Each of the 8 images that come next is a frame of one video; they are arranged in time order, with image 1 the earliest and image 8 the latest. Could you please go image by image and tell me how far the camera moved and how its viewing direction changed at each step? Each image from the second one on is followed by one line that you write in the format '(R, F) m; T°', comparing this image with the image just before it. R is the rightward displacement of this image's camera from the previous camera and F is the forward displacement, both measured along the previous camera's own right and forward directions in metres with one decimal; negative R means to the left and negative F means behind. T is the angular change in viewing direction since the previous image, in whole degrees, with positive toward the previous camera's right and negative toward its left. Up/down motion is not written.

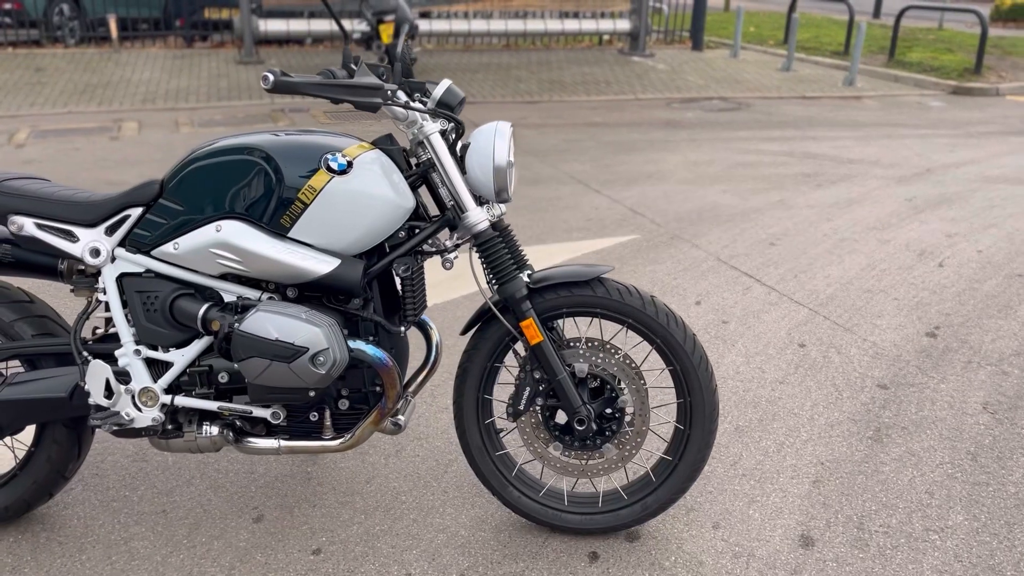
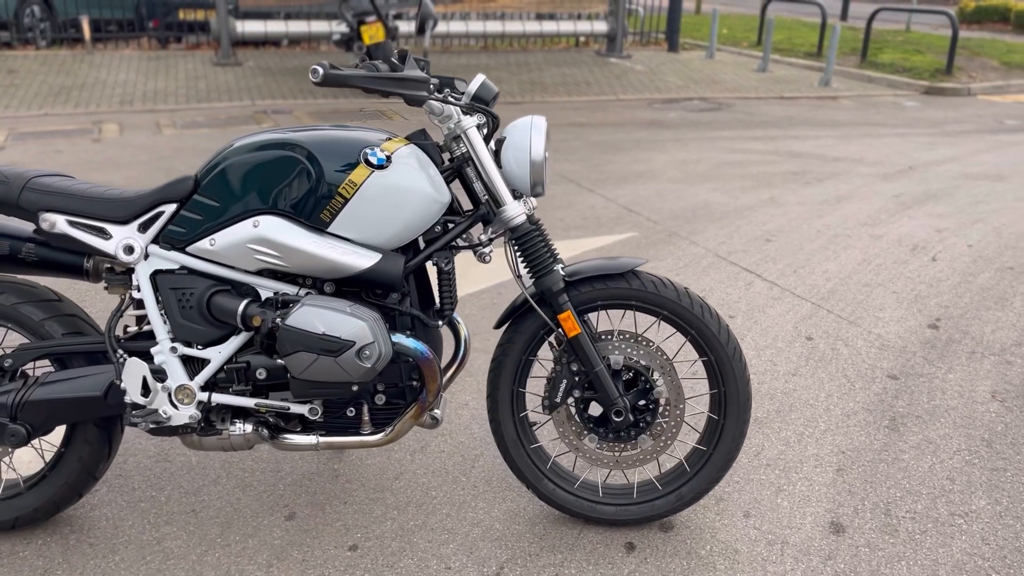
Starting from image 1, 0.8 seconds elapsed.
(-0.2, 0.0) m; +2°
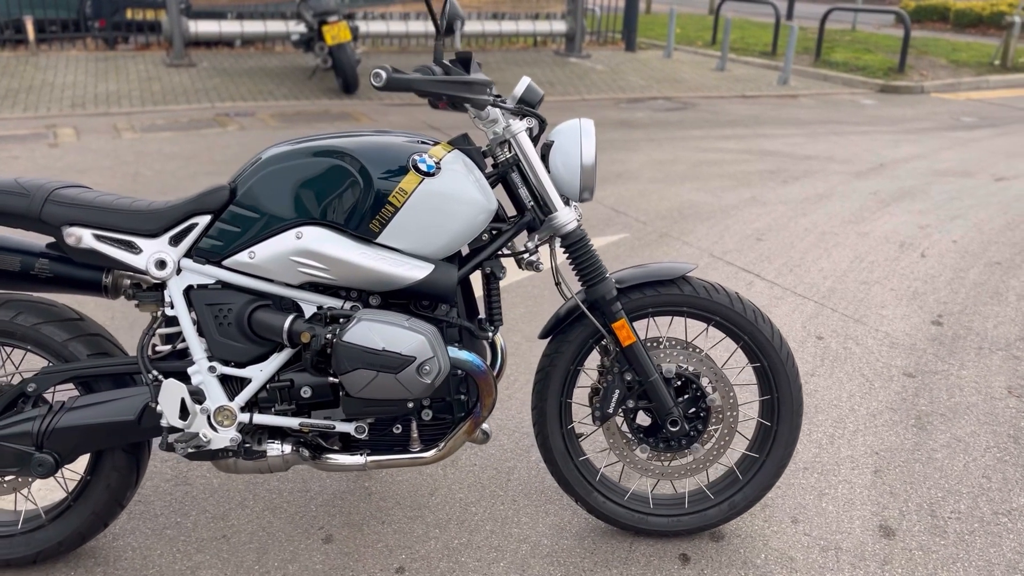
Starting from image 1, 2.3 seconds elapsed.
(-0.3, +0.1) m; +3°
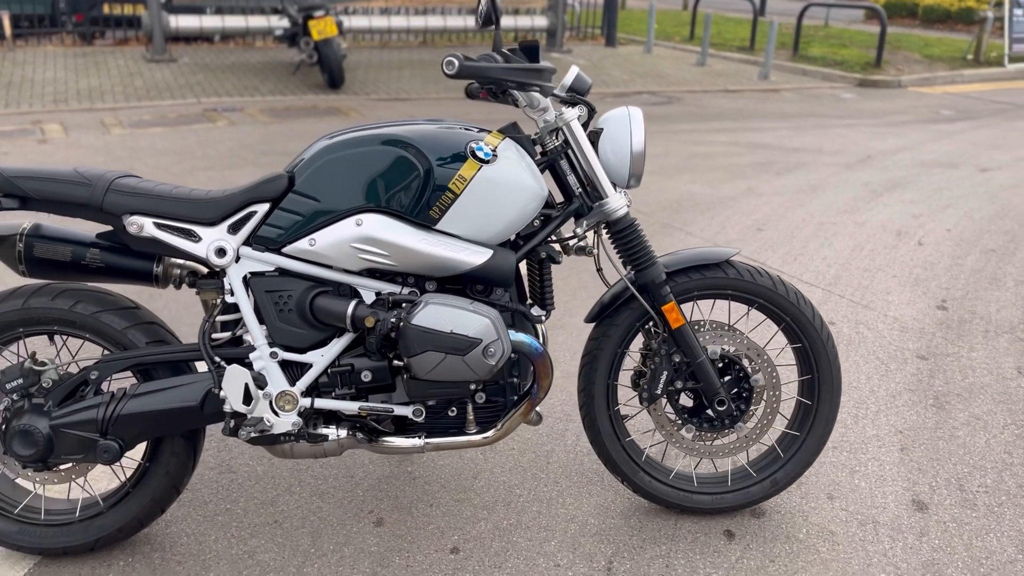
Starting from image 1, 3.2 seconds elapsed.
(-0.3, -0.1) m; +2°
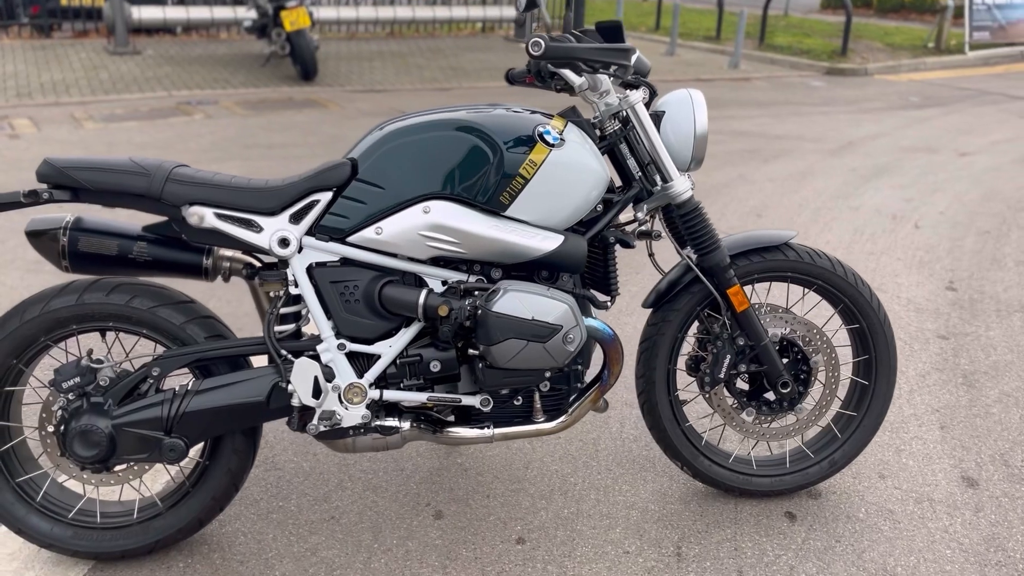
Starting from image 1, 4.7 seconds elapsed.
(-0.3, 0.0) m; +3°
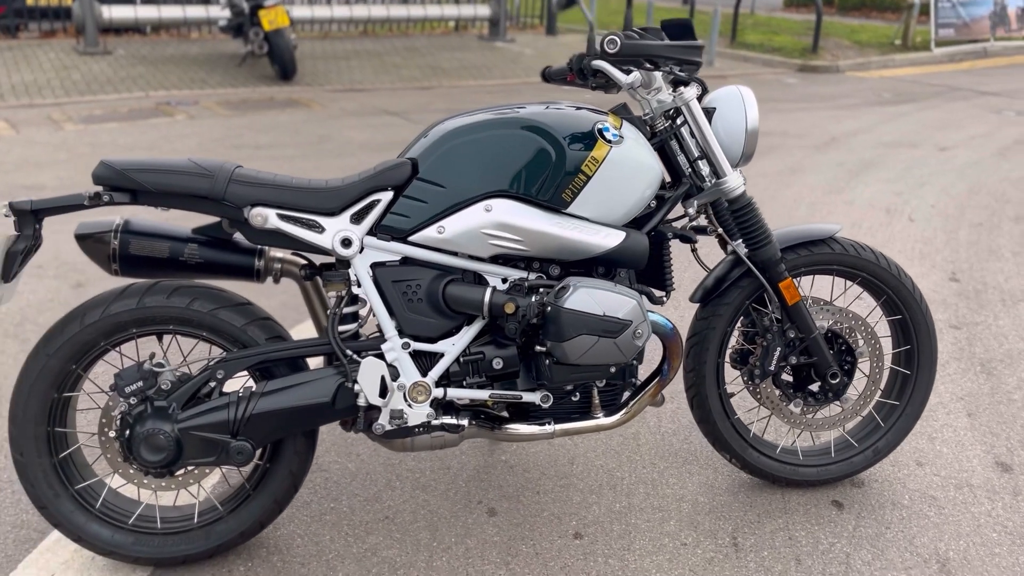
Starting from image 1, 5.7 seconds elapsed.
(-0.3, 0.0) m; +2°
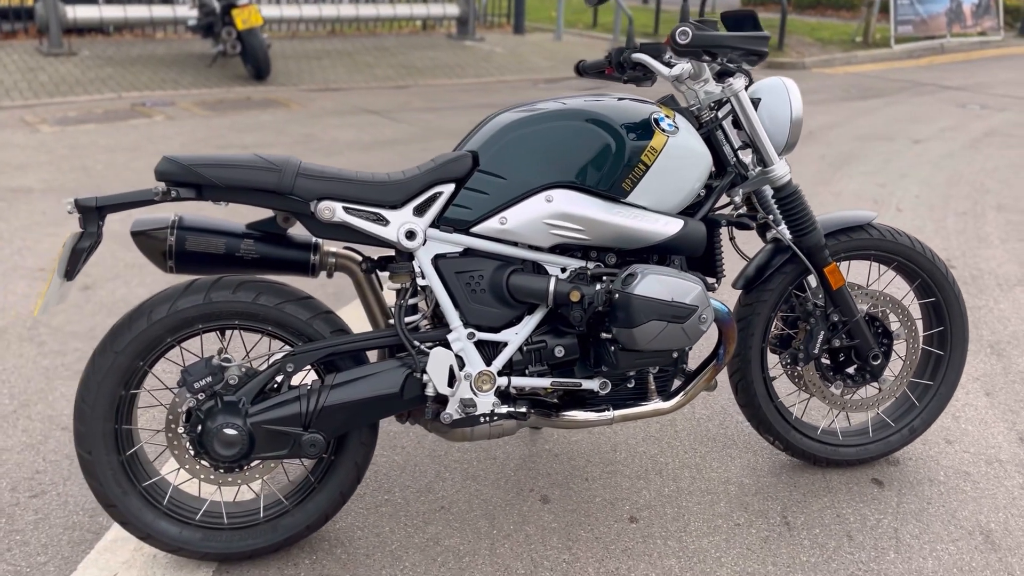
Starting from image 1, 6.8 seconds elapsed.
(-0.3, 0.0) m; +3°
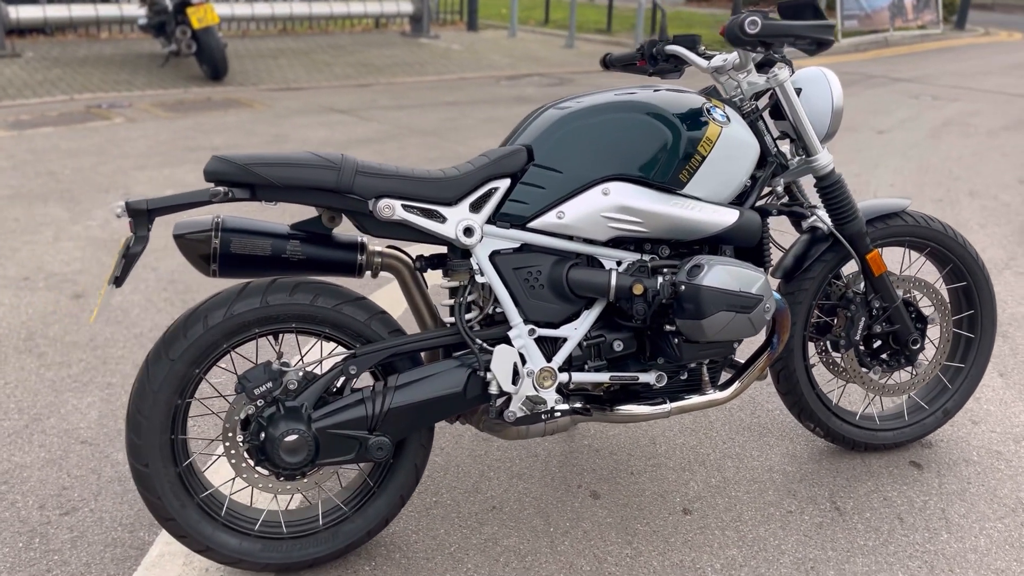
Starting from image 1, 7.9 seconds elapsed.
(-0.3, 0.0) m; +4°
